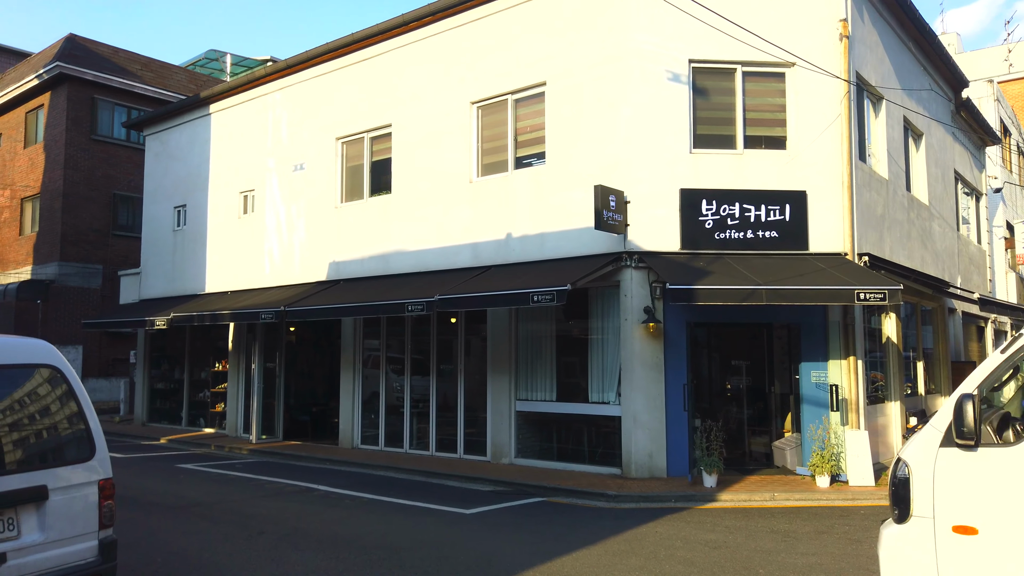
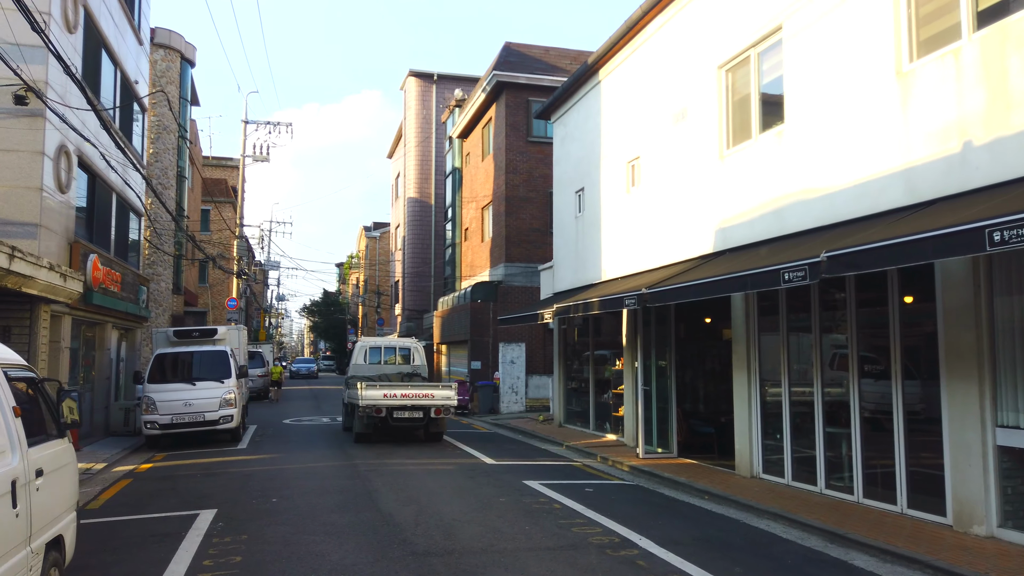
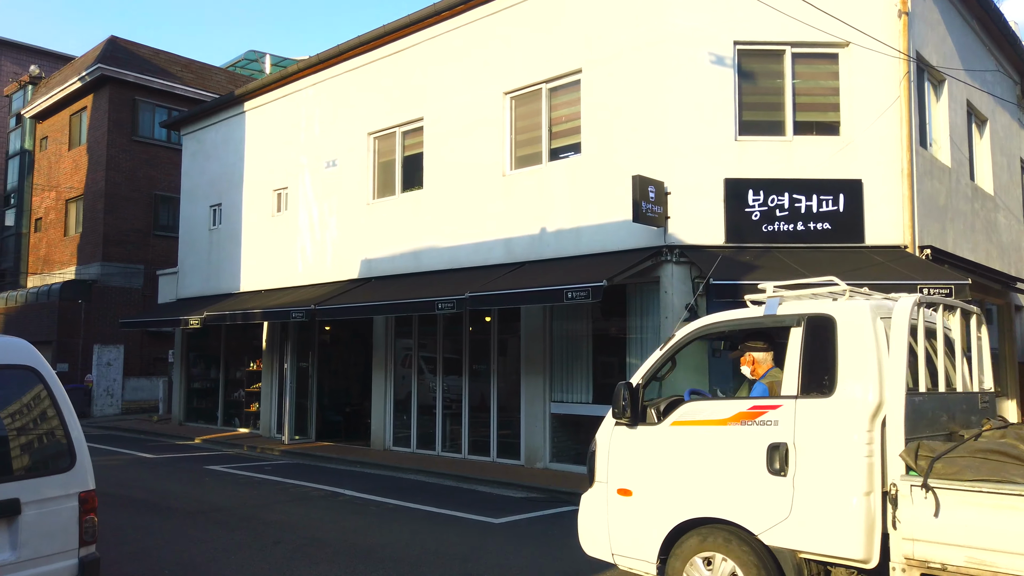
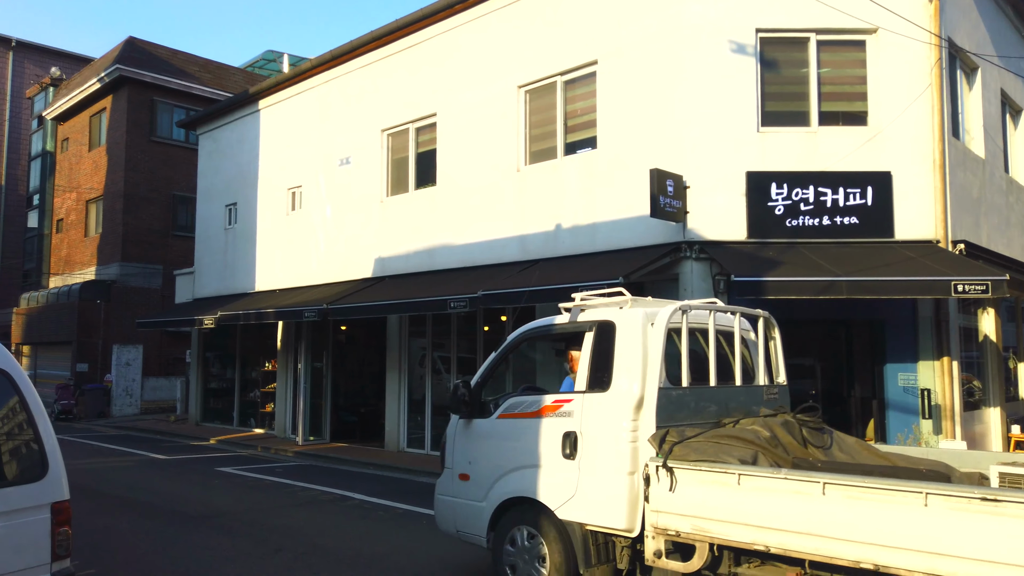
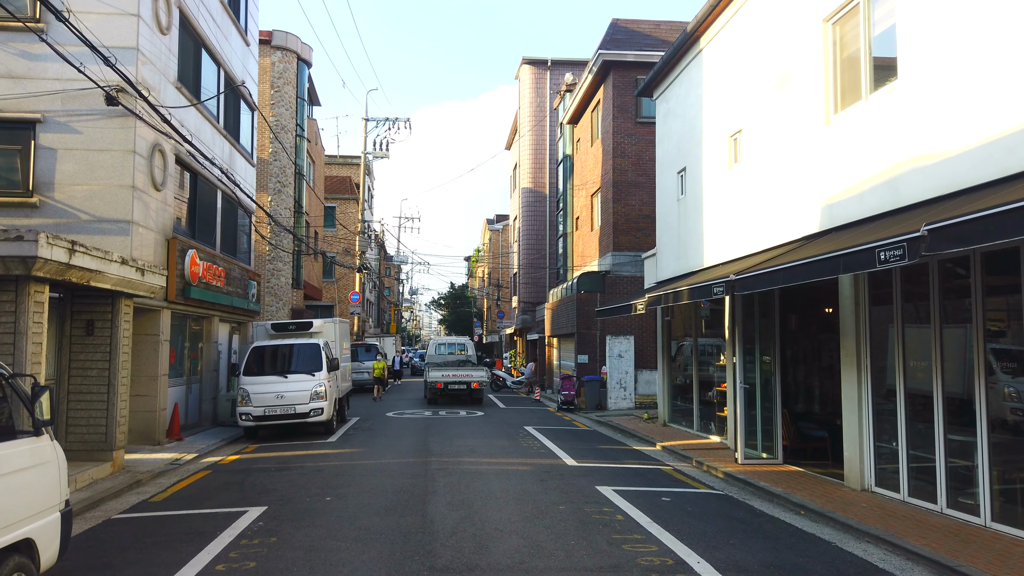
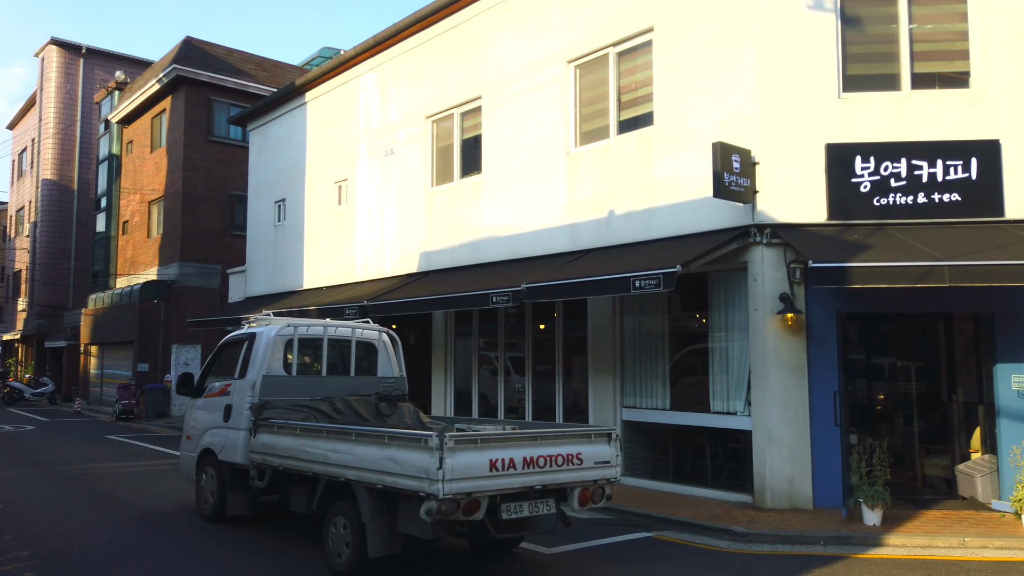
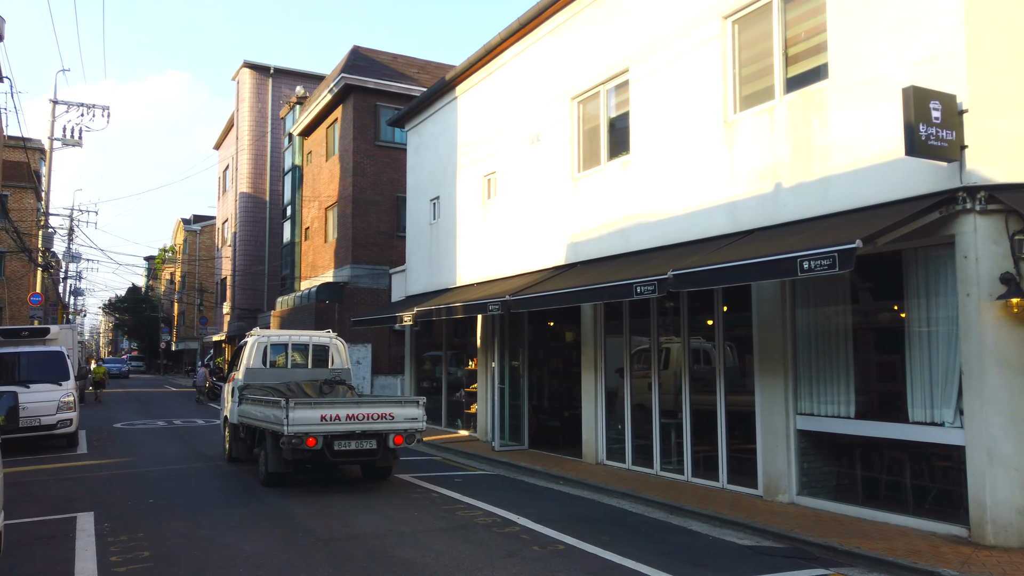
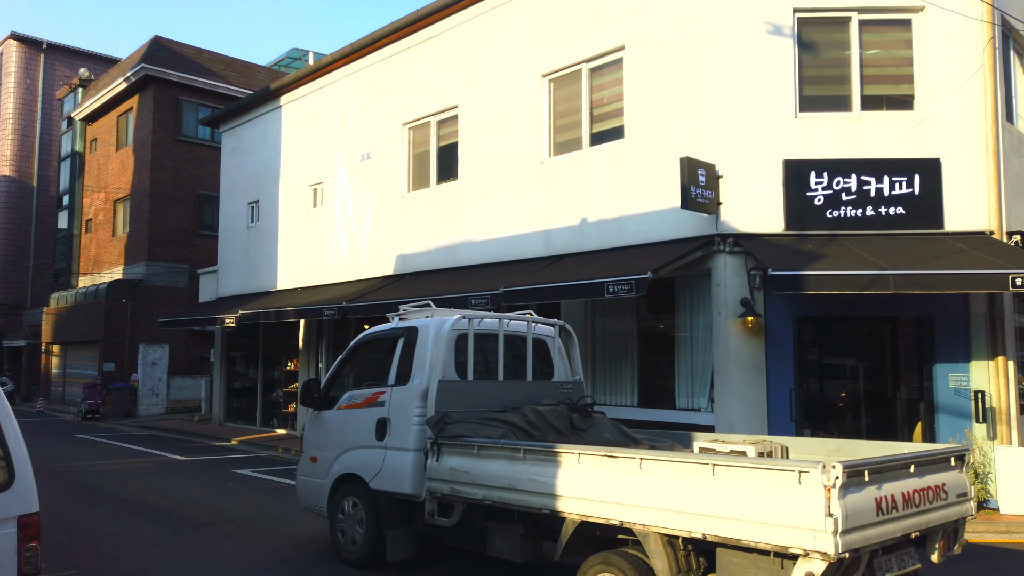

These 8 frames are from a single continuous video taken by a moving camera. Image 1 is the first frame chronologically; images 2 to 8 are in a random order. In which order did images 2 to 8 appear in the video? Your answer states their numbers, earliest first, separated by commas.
3, 4, 8, 6, 7, 2, 5
